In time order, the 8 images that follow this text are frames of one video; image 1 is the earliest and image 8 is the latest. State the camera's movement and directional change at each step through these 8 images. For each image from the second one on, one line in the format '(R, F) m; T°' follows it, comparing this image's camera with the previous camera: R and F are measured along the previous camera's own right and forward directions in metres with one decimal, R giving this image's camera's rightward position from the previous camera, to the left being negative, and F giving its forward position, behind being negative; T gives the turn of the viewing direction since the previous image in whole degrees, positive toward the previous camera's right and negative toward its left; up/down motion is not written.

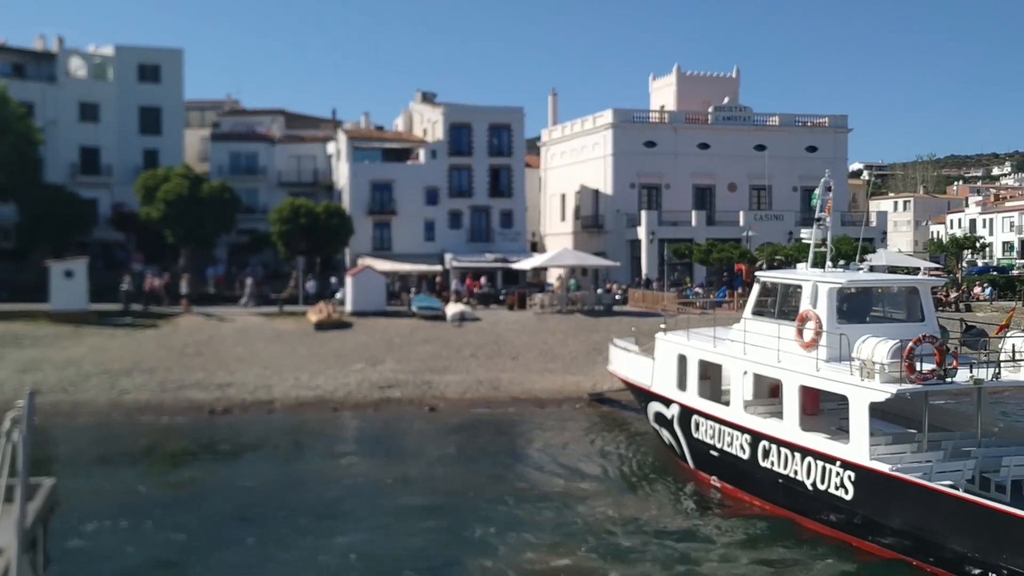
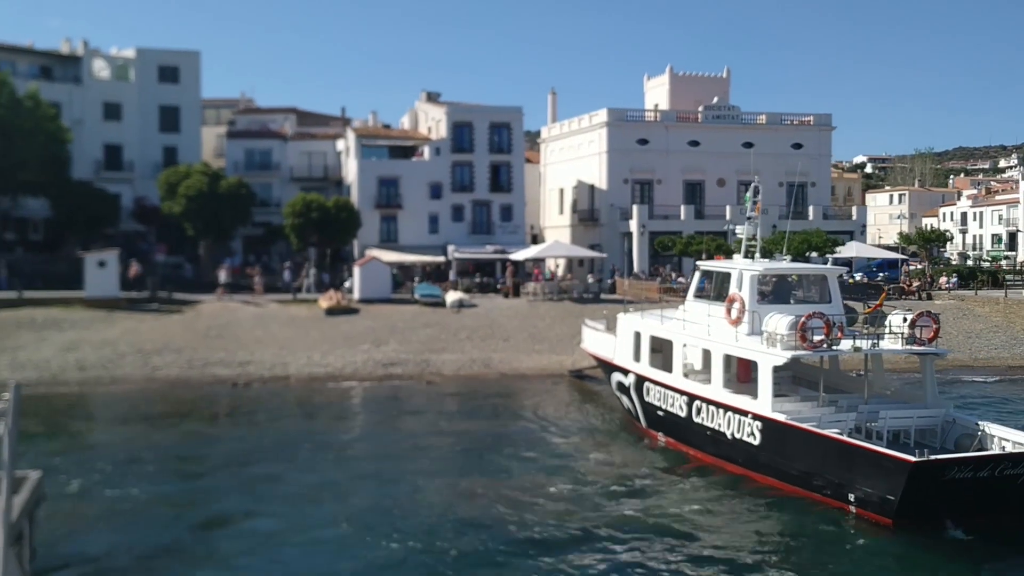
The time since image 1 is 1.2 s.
(+0.6, -2.9) m; -1°
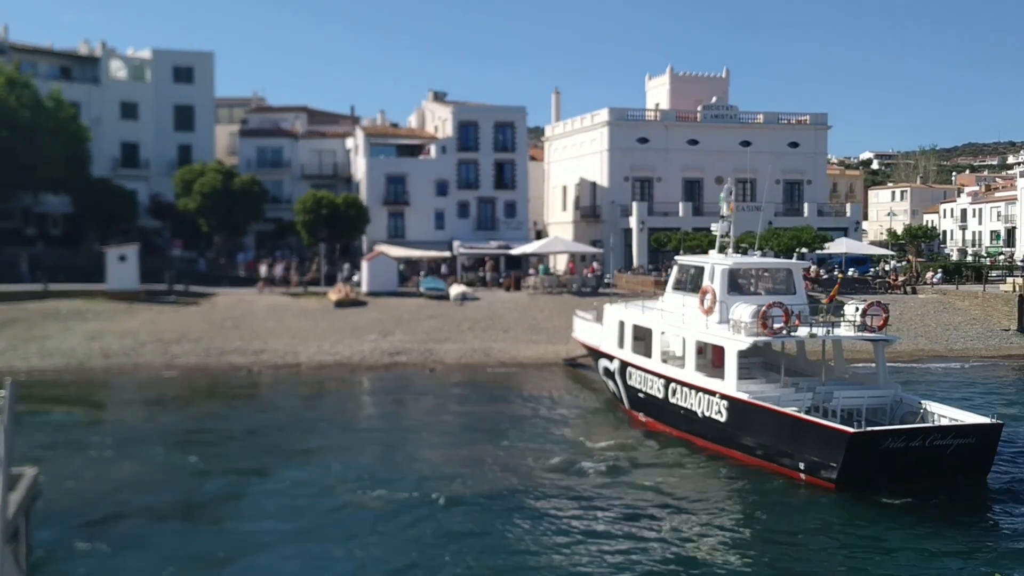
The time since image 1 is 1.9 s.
(+0.3, -1.7) m; -1°
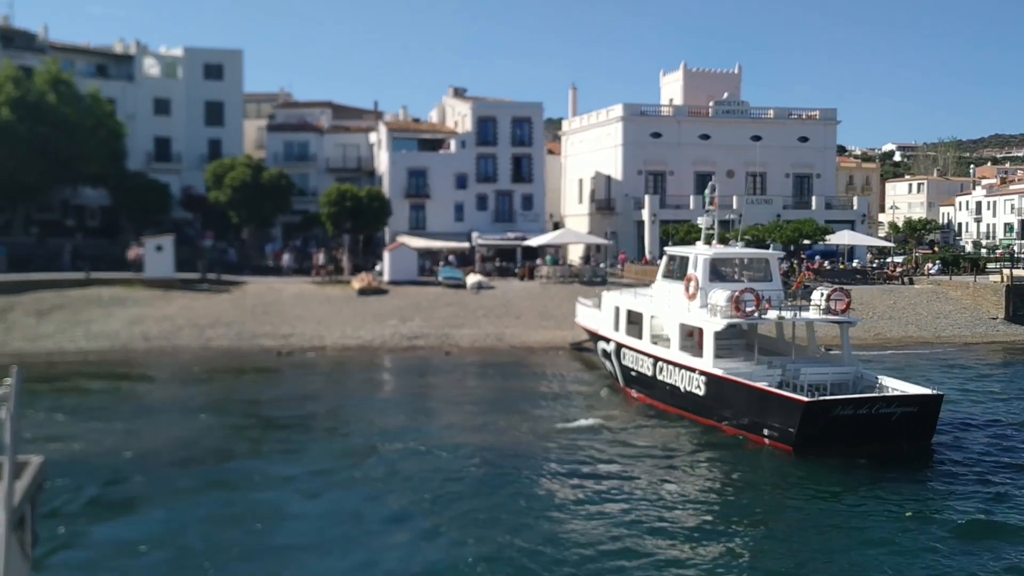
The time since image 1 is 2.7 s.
(+0.4, -2.0) m; -1°
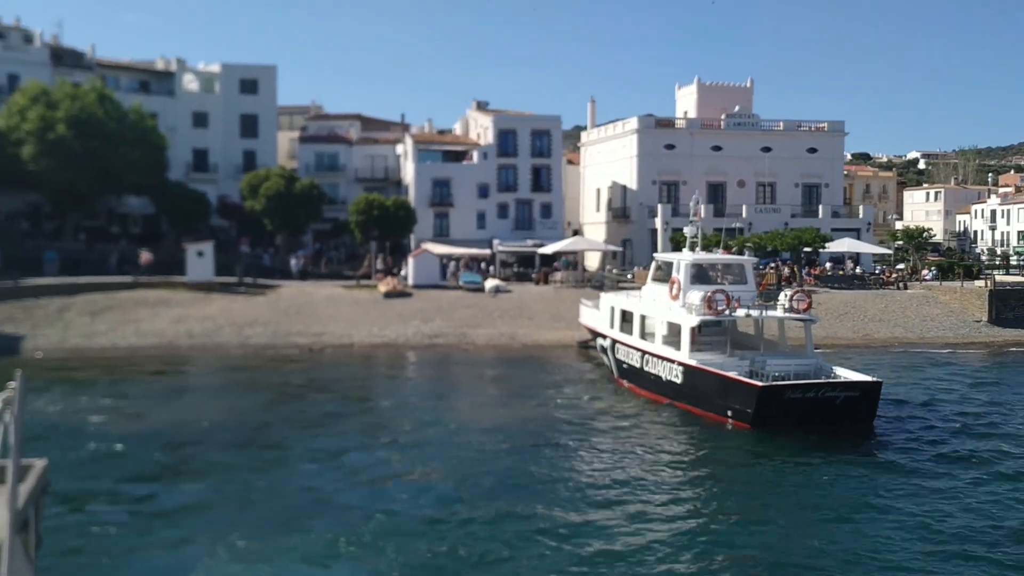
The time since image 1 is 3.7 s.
(+0.6, -2.7) m; -2°
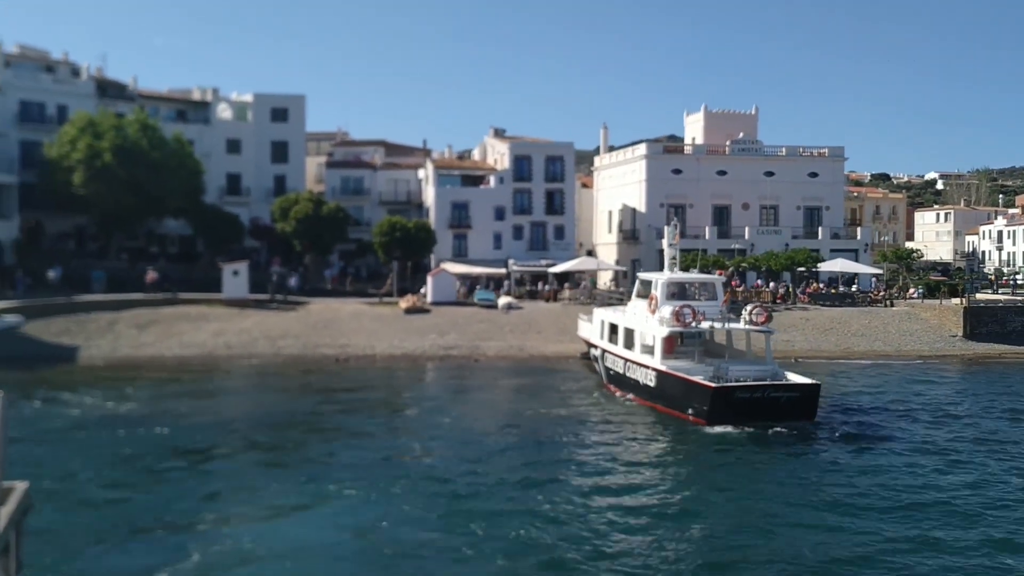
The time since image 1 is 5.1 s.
(+0.7, -3.3) m; -1°
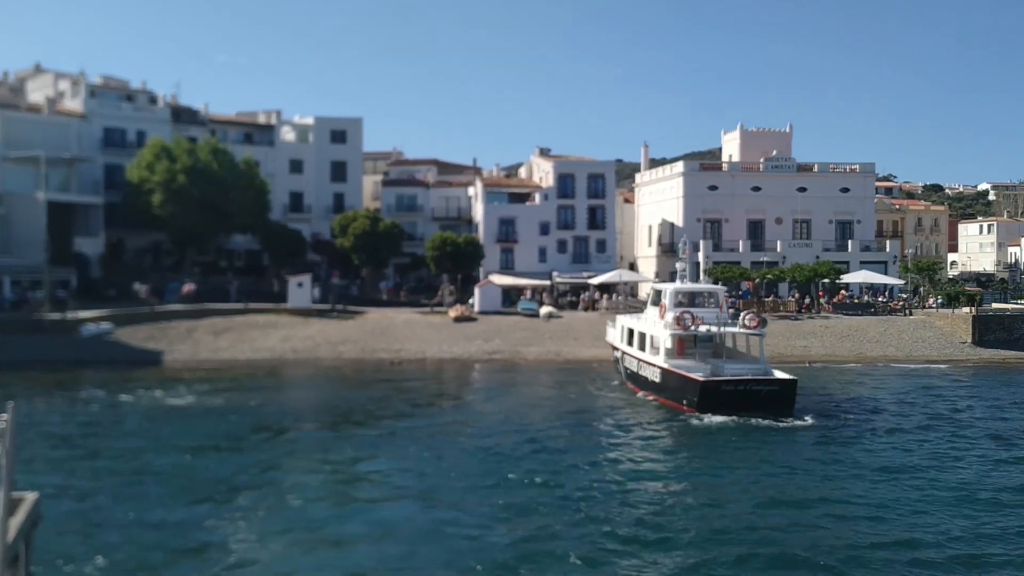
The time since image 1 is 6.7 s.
(+0.7, -3.8) m; -3°
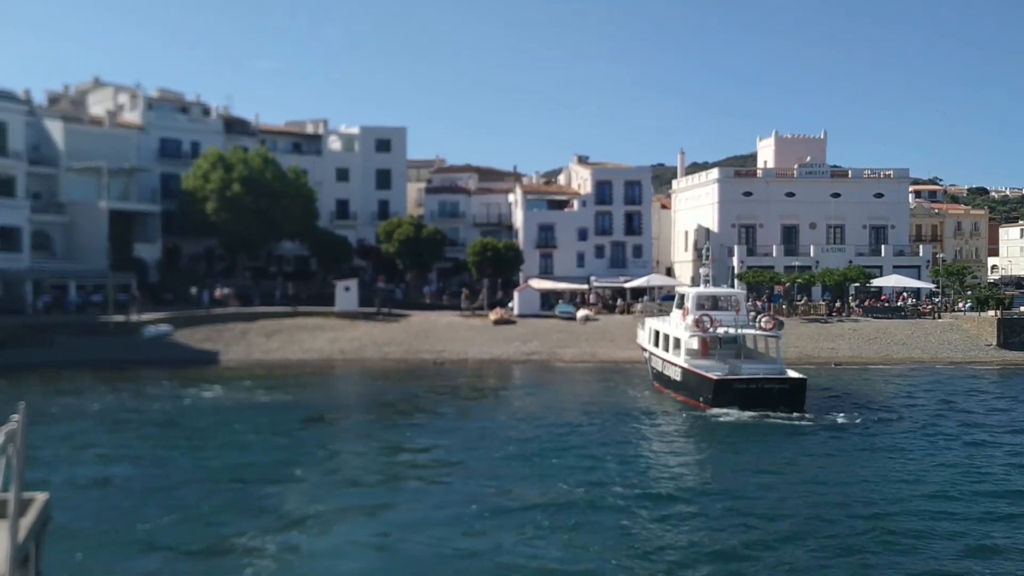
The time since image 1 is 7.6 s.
(+0.3, -2.0) m; -3°
